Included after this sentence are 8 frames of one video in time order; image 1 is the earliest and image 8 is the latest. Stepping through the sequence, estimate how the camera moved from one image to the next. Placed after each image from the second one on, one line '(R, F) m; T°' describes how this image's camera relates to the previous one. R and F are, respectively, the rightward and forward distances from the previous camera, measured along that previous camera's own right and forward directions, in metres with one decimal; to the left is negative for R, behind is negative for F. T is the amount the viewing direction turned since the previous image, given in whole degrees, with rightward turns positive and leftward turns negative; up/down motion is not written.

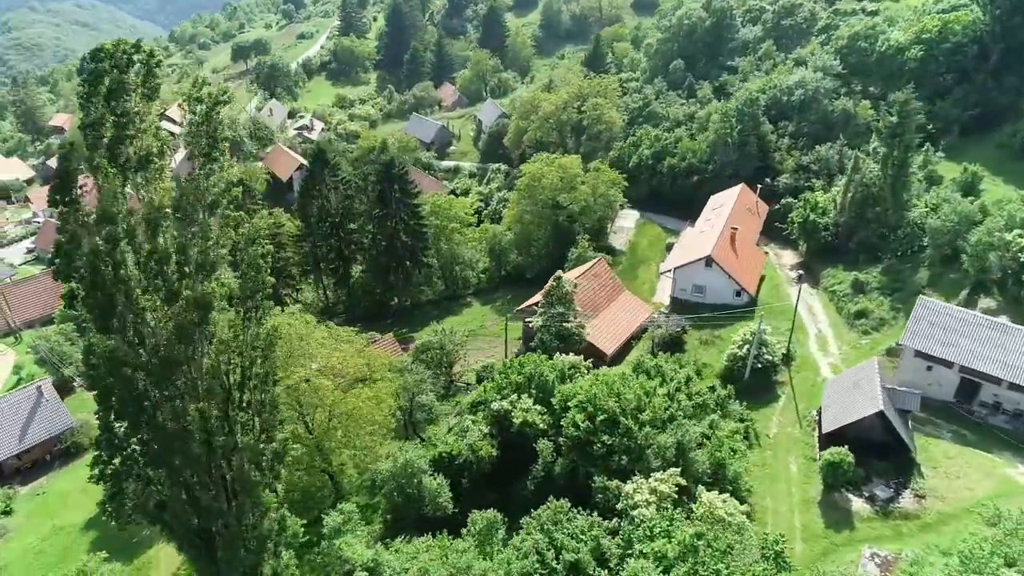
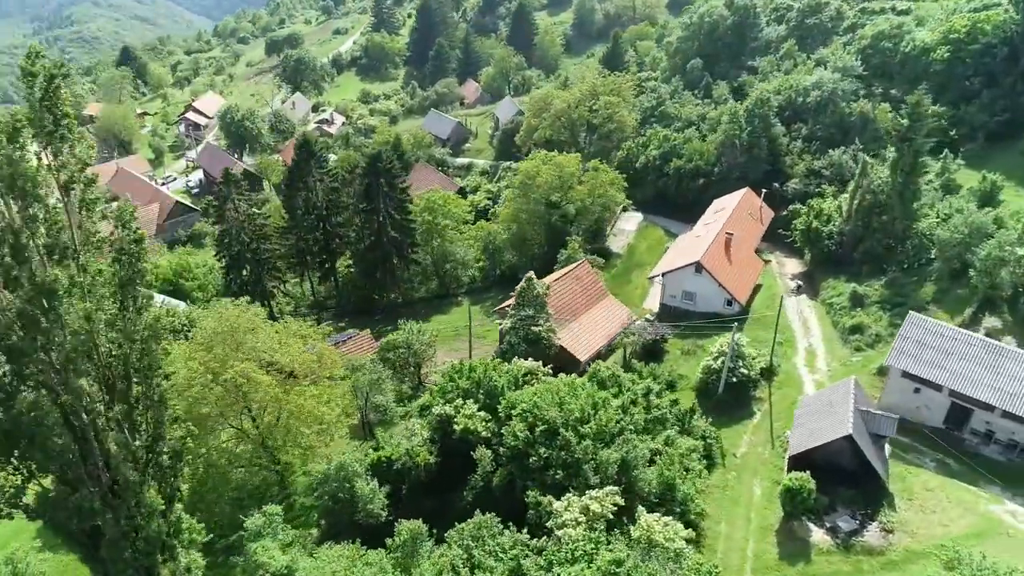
(+3.8, +1.6) m; -3°
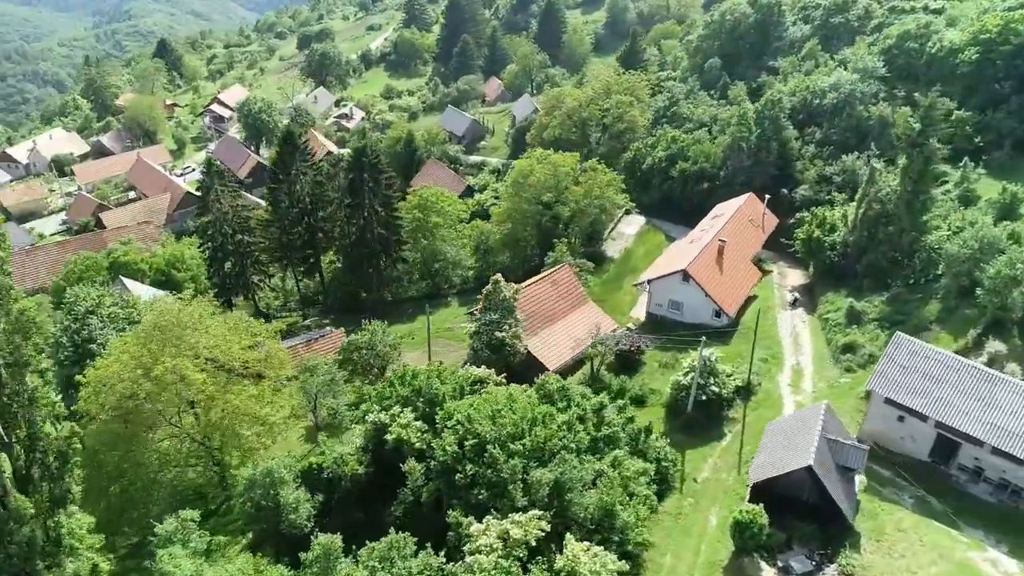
(+3.7, +1.9) m; -3°
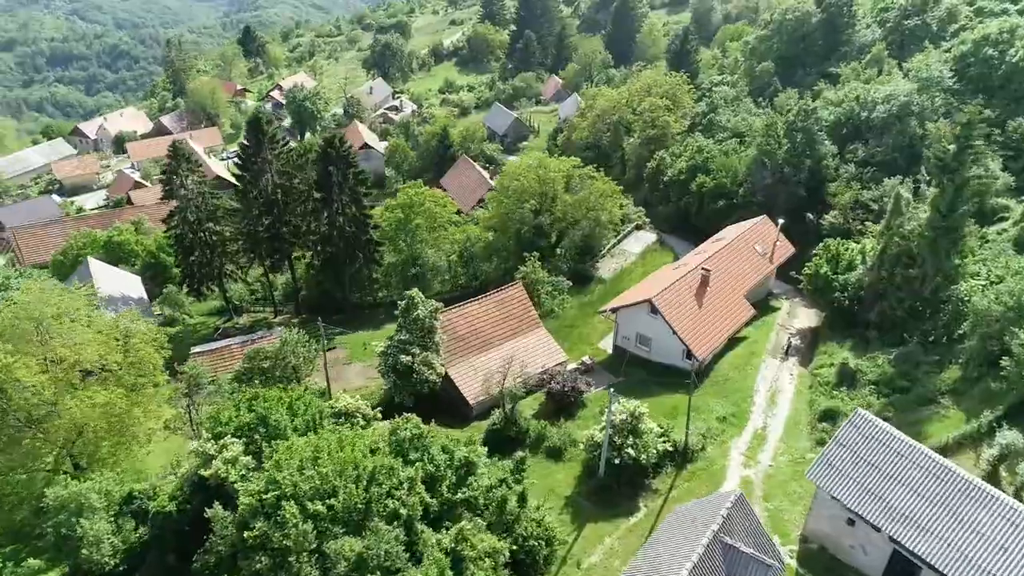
(+7.6, +5.3) m; -8°
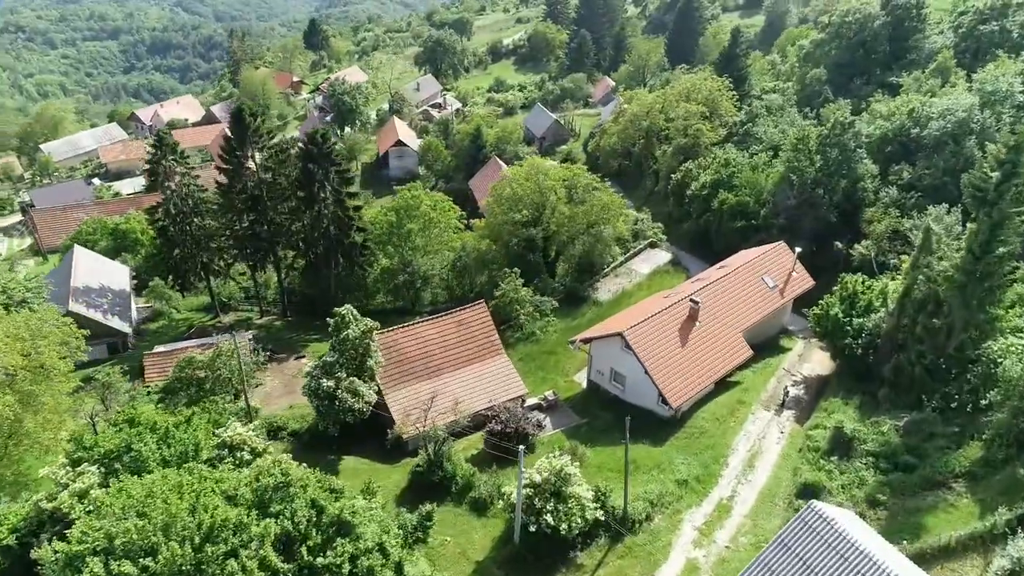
(+4.9, +4.0) m; -6°
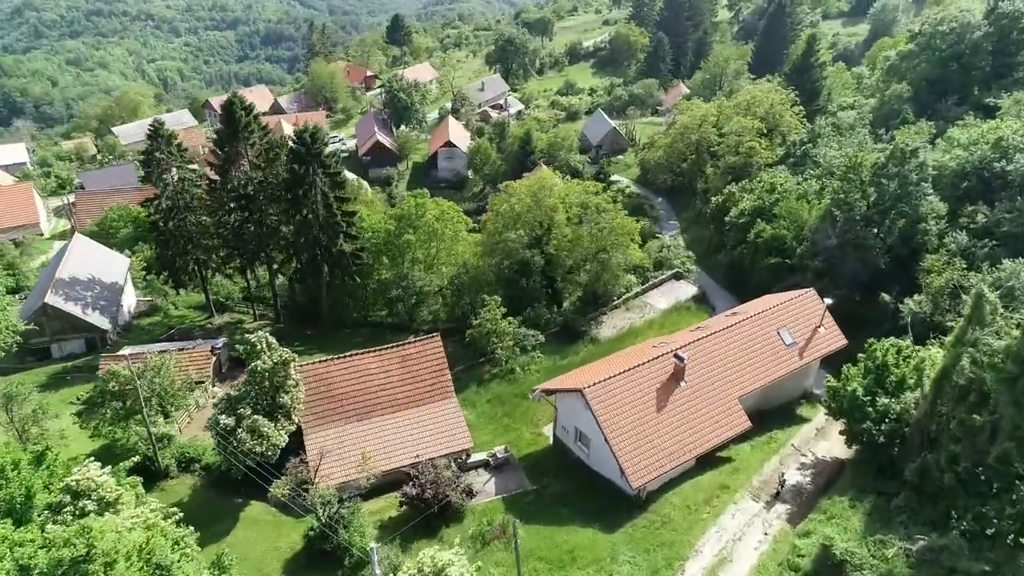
(+5.0, +4.7) m; -7°
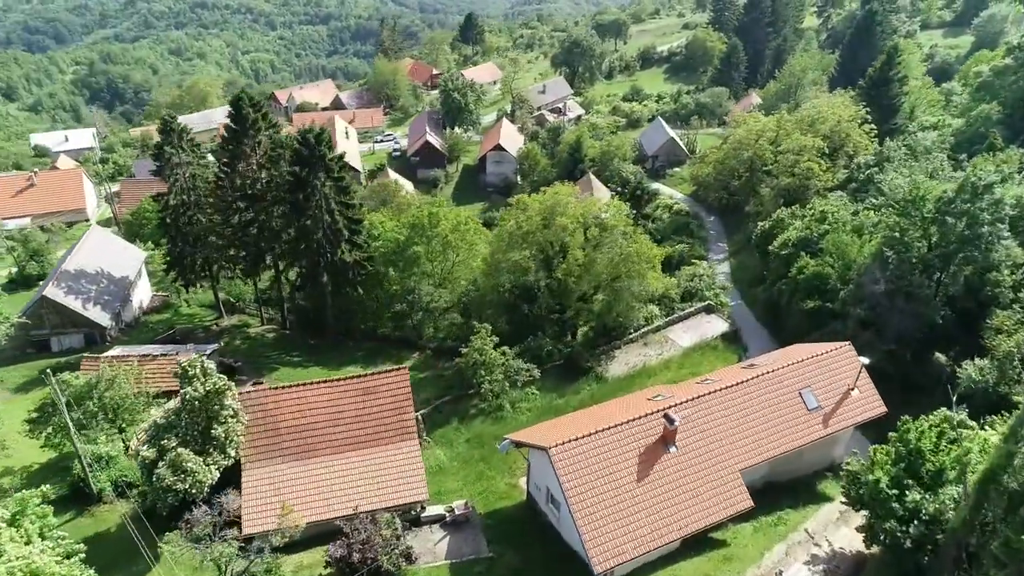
(+3.3, +3.5) m; -6°
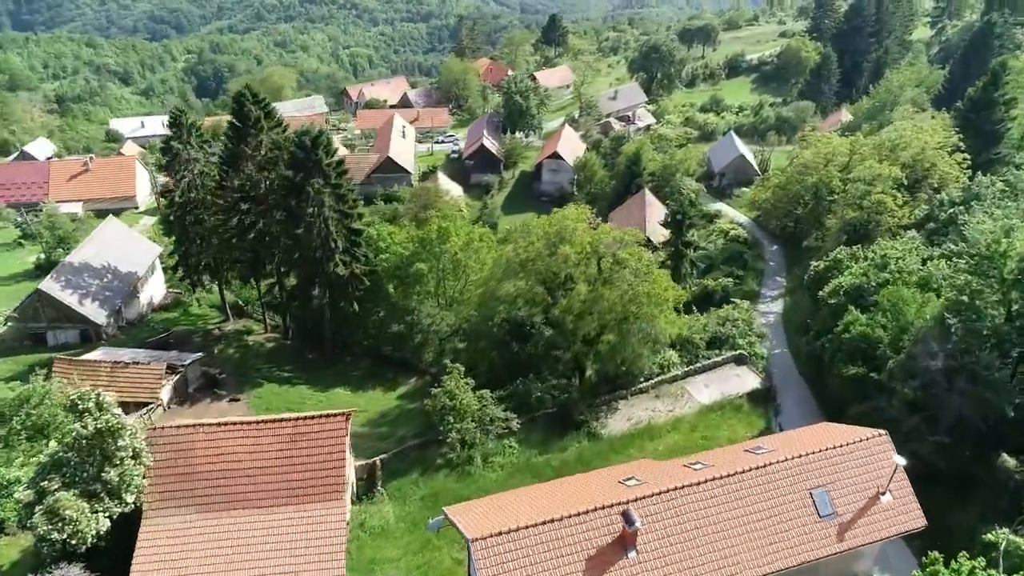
(+3.7, +4.1) m; -7°
